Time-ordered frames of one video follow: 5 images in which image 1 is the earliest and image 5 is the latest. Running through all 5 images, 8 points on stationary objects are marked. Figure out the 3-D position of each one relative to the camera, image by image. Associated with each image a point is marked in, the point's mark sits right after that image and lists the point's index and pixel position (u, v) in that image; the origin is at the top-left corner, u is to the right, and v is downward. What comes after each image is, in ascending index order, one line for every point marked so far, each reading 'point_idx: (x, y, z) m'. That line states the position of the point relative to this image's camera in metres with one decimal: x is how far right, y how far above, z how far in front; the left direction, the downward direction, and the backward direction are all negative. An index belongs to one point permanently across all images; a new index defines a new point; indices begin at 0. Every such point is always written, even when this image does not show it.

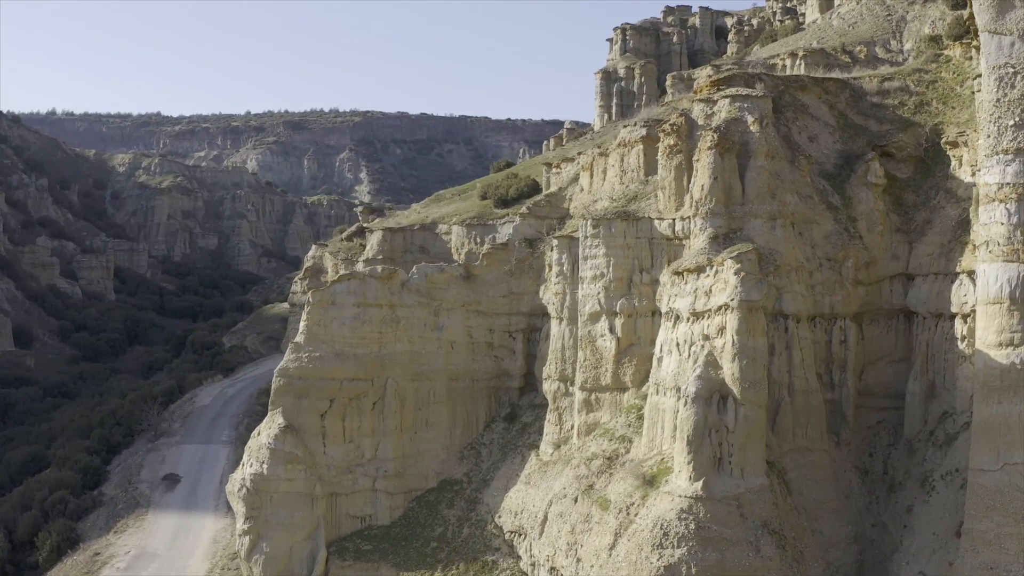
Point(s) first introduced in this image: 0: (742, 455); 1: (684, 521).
0: (+3.9, -2.8, +17.6) m
1: (+2.9, -3.8, +17.2) m
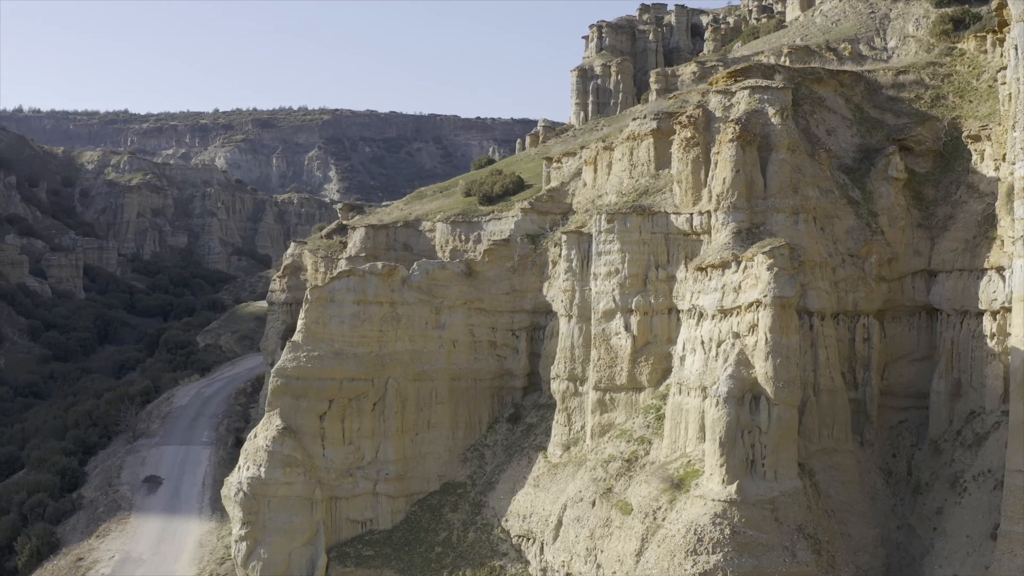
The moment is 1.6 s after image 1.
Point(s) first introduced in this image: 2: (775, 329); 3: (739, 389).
0: (+4.3, -2.8, +17.0) m
1: (+3.3, -3.8, +16.5) m
2: (+4.4, -0.7, +17.3) m
3: (+3.7, -1.7, +17.1) m
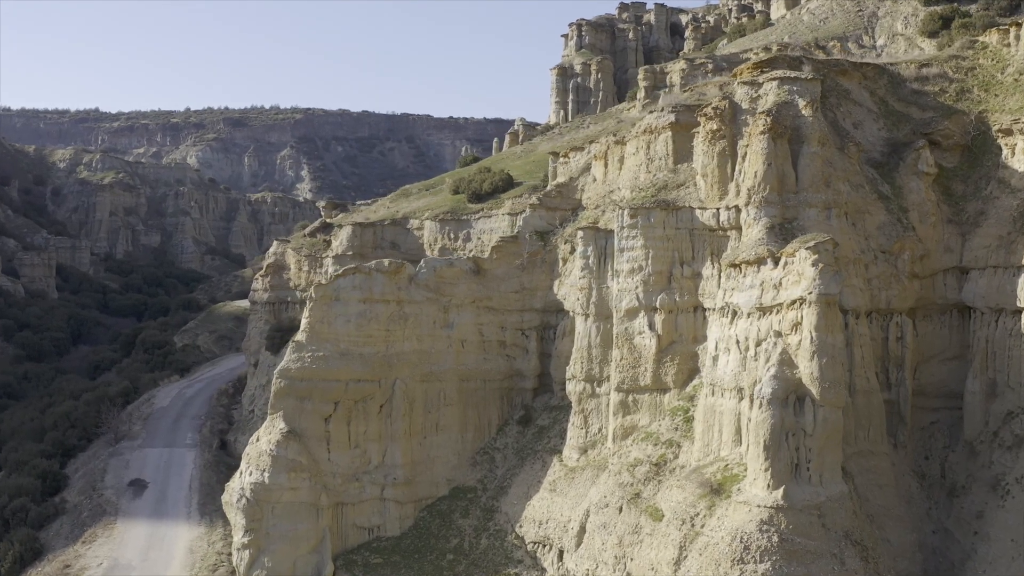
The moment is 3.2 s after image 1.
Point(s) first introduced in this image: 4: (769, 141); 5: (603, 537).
0: (+4.8, -2.7, +16.3) m
1: (+3.9, -3.7, +15.8) m
2: (+4.9, -0.6, +16.6) m
3: (+4.3, -1.6, +16.4) m
4: (+4.9, +2.8, +19.8) m
5: (+1.7, -4.6, +19.4) m
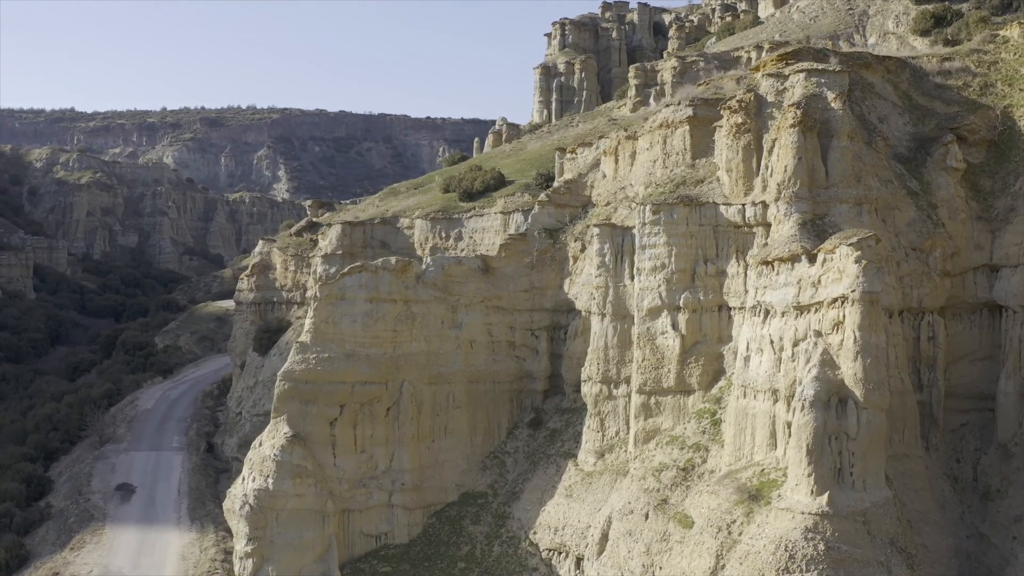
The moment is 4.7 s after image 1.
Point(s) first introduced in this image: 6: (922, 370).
0: (+5.3, -2.7, +15.6) m
1: (+4.3, -3.7, +15.1) m
2: (+5.3, -0.6, +16.0) m
3: (+4.7, -1.6, +15.7) m
4: (+5.3, +2.8, +19.2) m
5: (+2.1, -4.6, +18.7) m
6: (+7.7, -1.5, +19.6) m
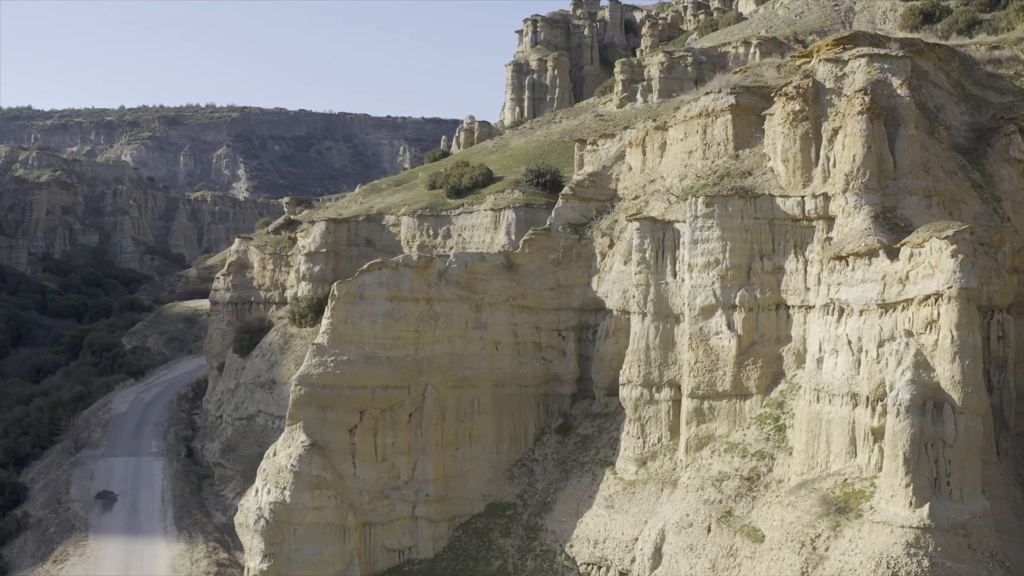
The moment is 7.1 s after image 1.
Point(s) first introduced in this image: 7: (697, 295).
0: (+6.3, -2.6, +14.5) m
1: (+5.3, -3.7, +14.0) m
2: (+6.3, -0.5, +14.8) m
3: (+5.7, -1.5, +14.6) m
4: (+6.1, +2.9, +18.1) m
5: (+3.0, -4.6, +17.5) m
6: (+8.6, -1.5, +18.6) m
7: (+3.5, -0.1, +19.6) m
